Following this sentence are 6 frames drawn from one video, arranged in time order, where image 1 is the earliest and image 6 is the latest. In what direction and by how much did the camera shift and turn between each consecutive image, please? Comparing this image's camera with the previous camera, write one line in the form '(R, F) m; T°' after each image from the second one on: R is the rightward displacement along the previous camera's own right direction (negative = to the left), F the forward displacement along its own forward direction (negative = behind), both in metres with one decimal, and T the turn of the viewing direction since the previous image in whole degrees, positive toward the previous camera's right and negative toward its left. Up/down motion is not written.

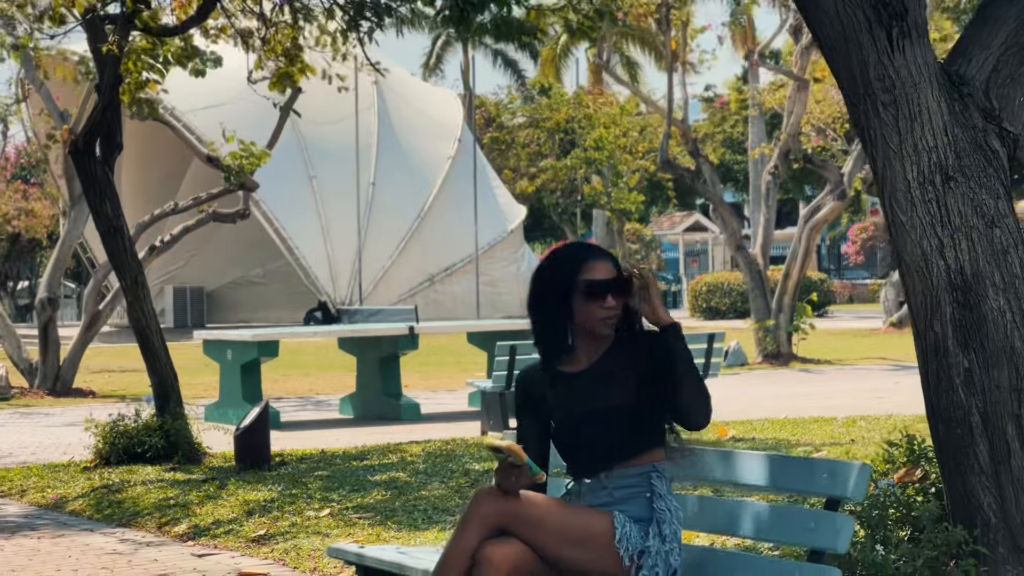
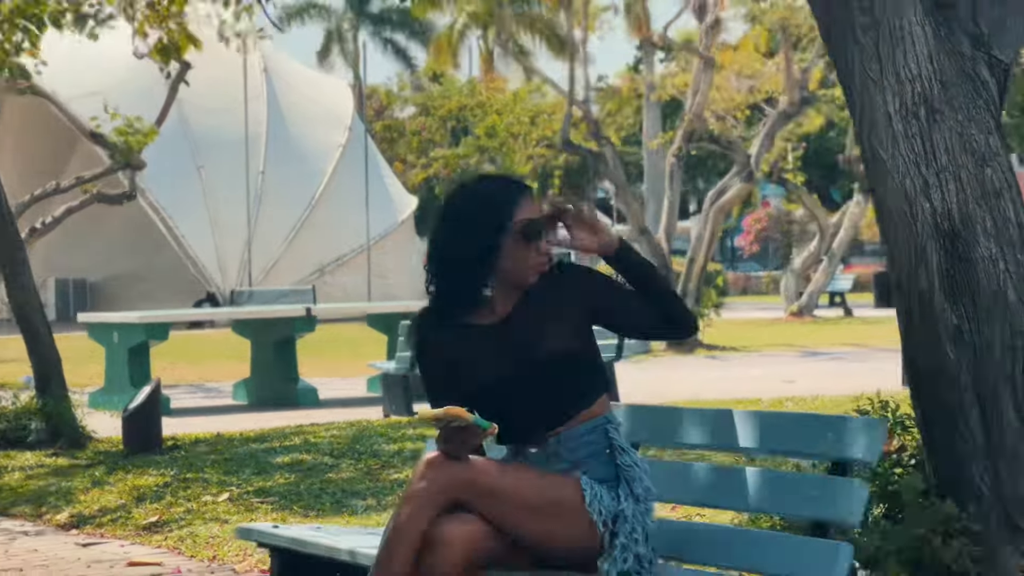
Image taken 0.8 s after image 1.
(-0.1, +0.7) m; +4°
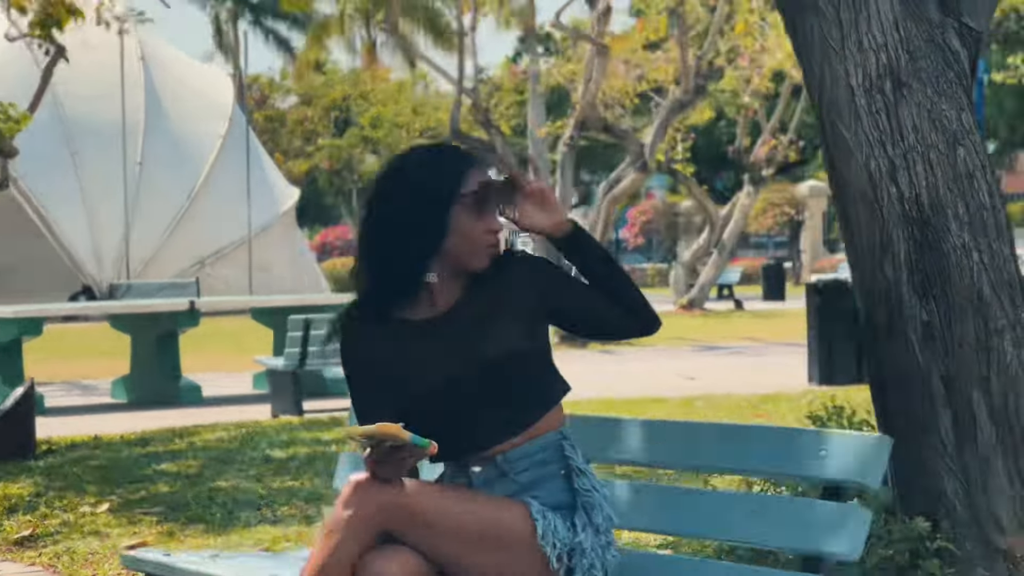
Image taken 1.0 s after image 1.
(-0.1, +0.6) m; +4°
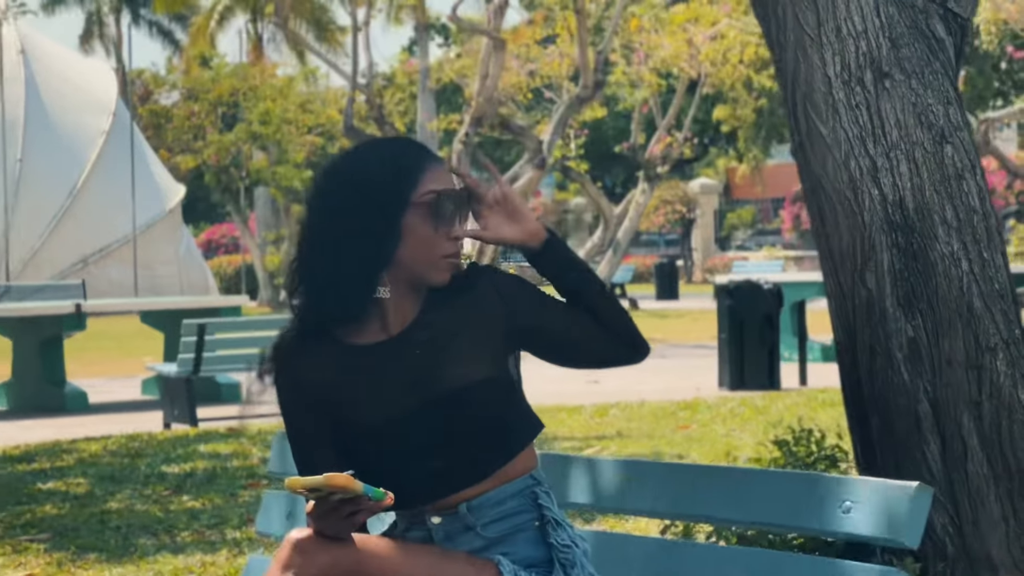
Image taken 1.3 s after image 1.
(-0.1, +0.5) m; +4°
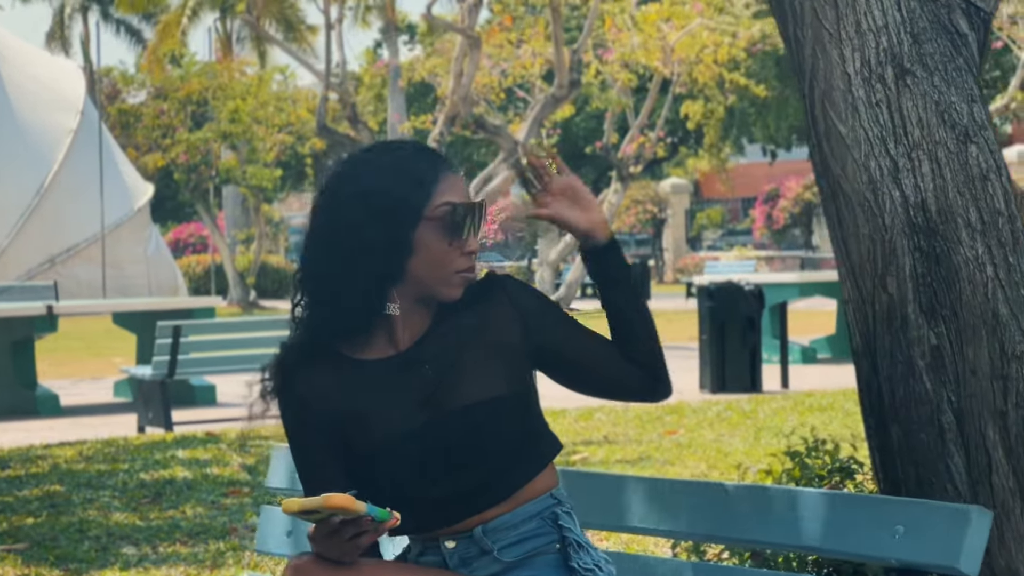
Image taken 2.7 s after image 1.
(-0.1, +0.2) m; +1°
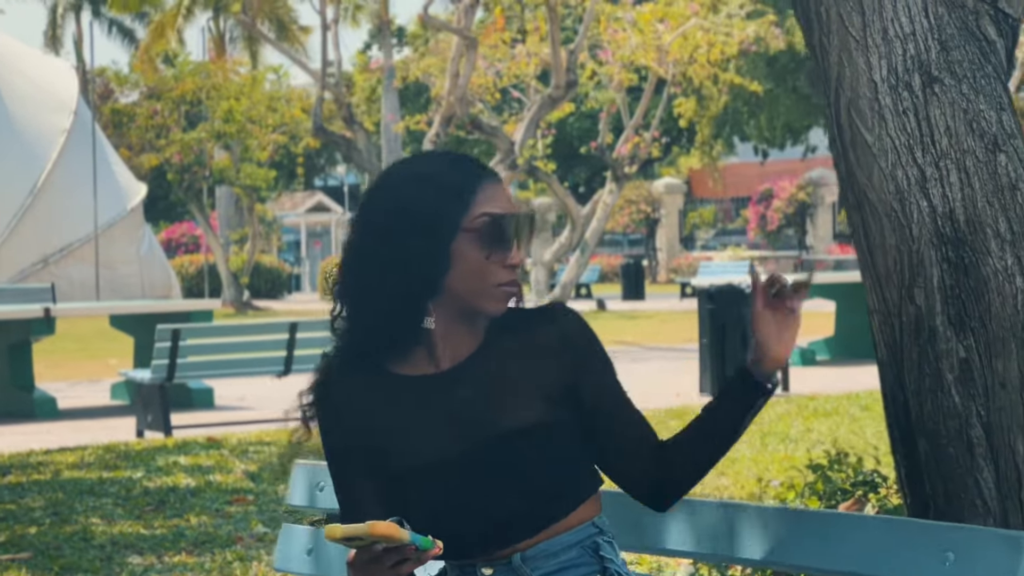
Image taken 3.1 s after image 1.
(-0.1, +0.1) m; 0°
